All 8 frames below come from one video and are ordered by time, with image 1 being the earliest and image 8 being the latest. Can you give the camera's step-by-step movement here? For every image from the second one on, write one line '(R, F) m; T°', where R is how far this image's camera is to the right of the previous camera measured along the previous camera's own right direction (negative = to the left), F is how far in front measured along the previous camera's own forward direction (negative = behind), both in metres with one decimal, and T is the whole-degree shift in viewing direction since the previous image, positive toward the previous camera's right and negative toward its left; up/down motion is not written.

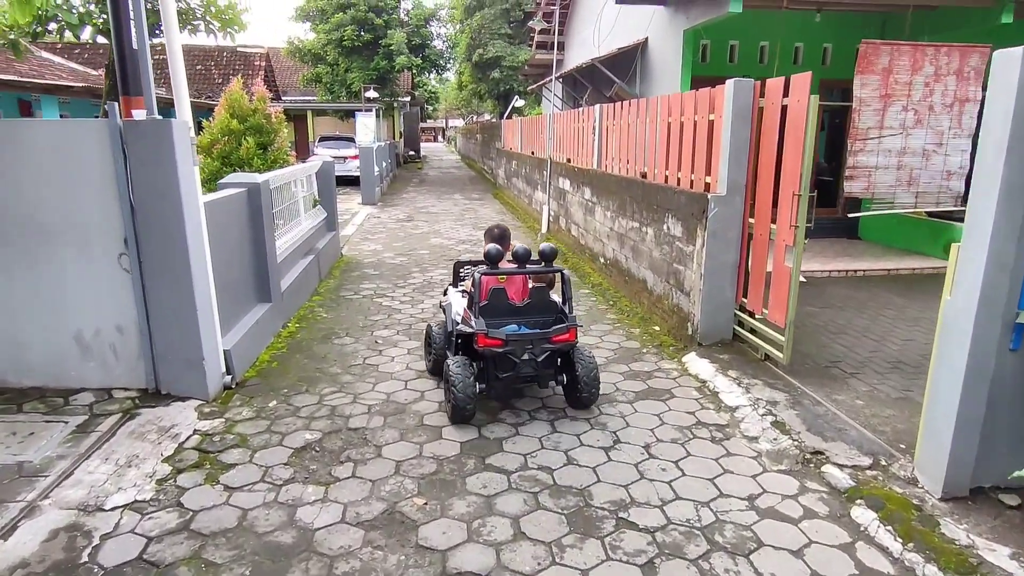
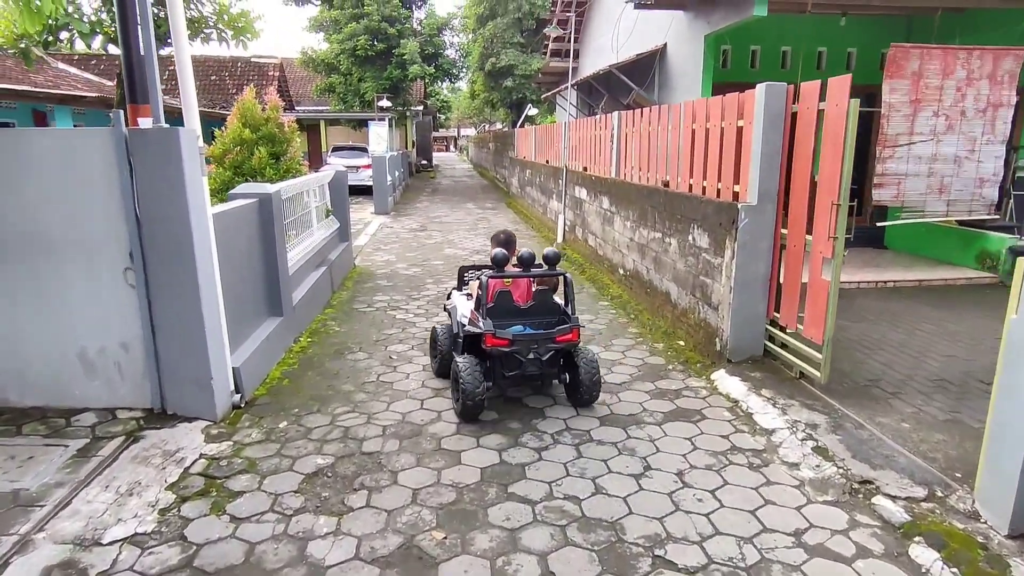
(-0.1, +0.2) m; -1°
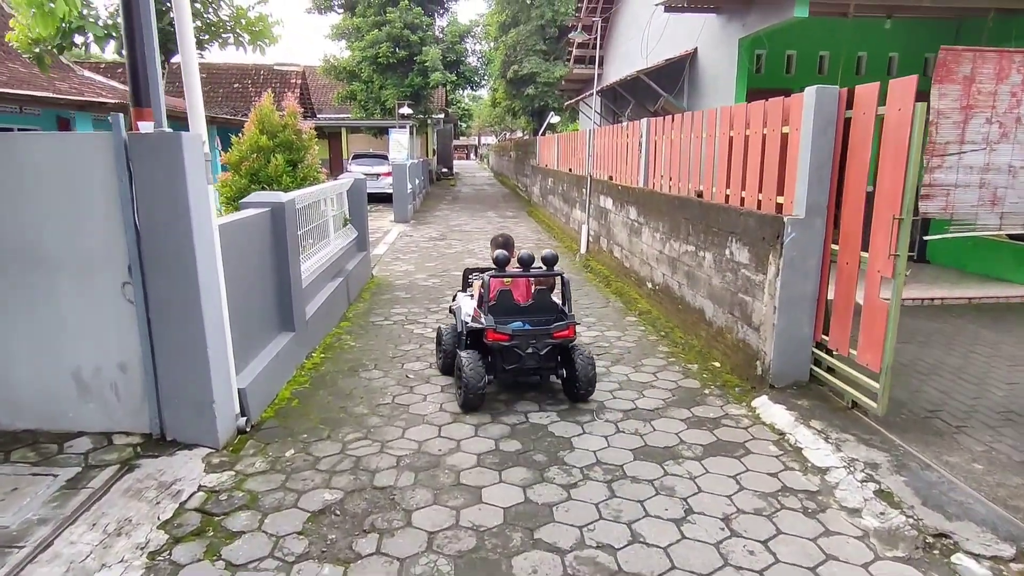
(0.0, +0.3) m; -2°
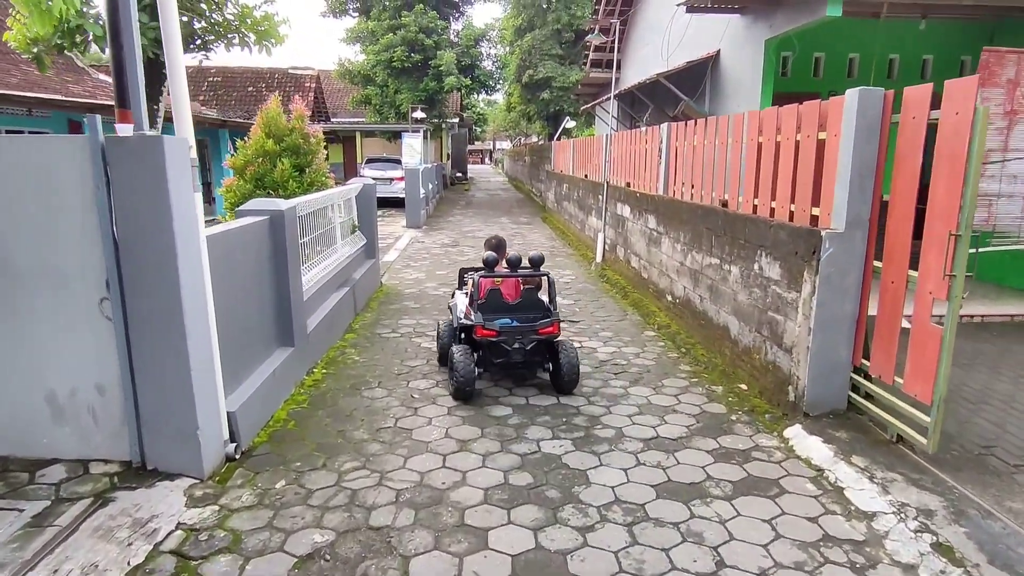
(0.0, +0.3) m; -1°
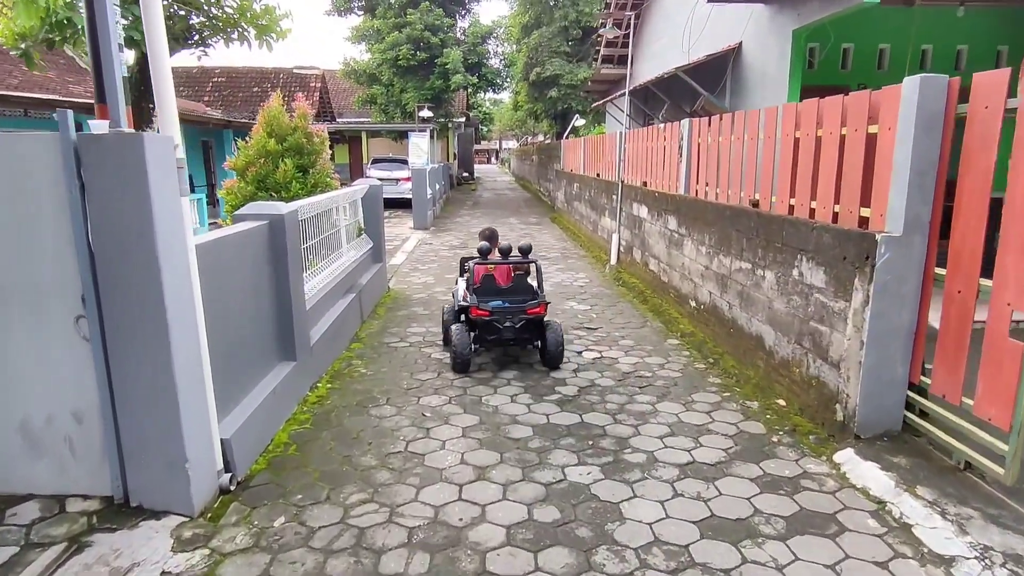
(-0.1, +0.3) m; -1°
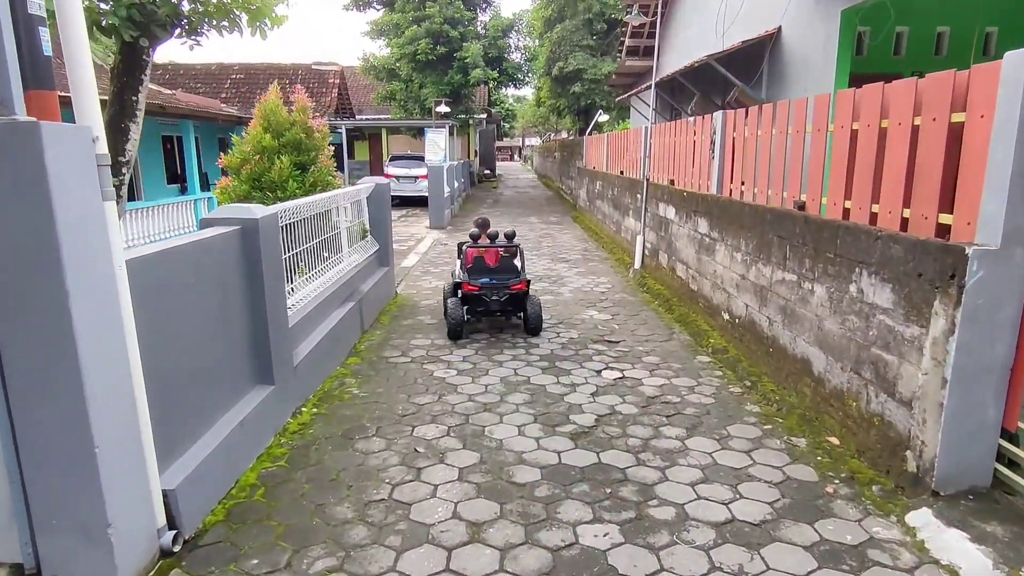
(+0.1, +0.5) m; -2°
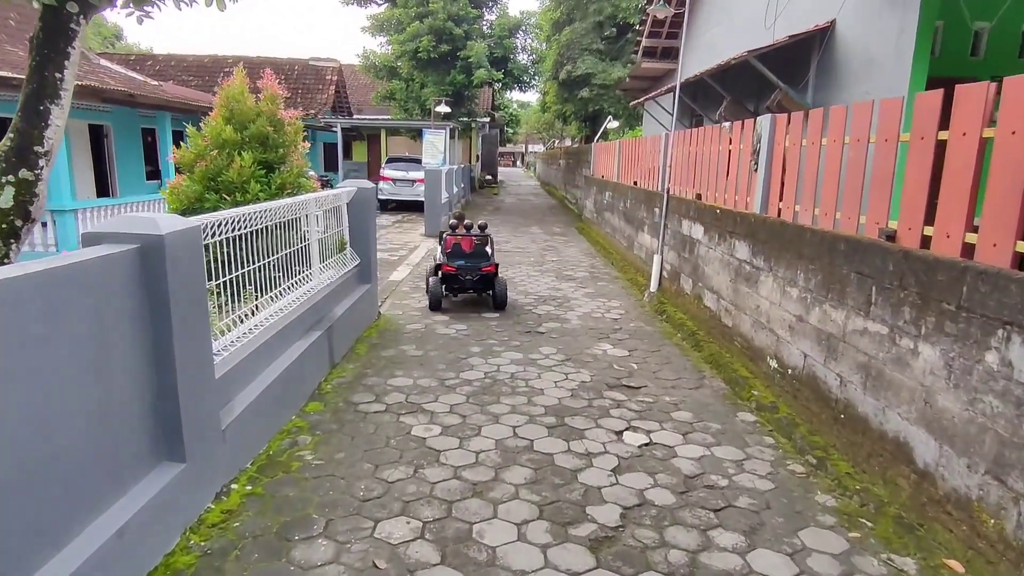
(0.0, +0.9) m; 0°
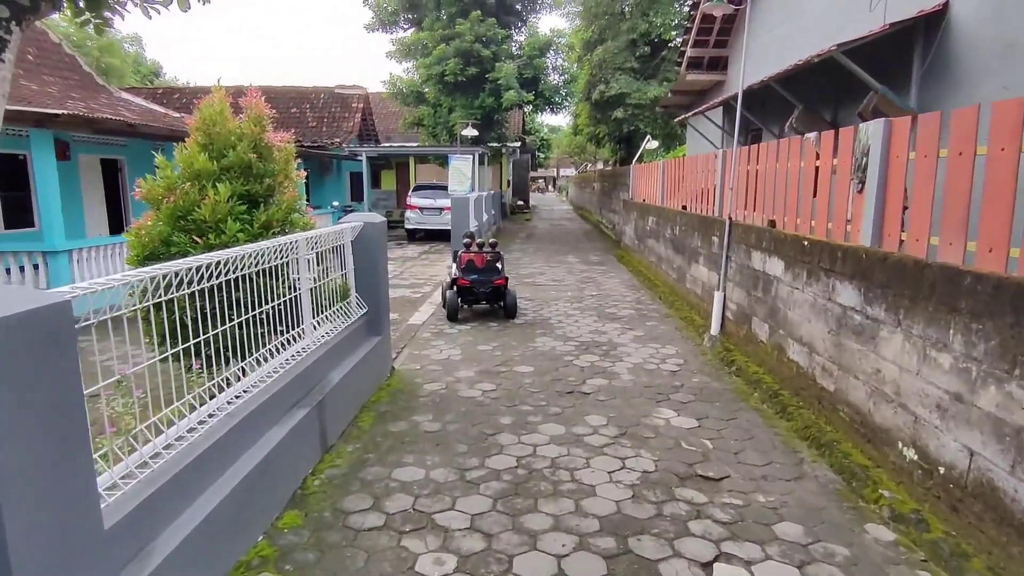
(0.0, +0.9) m; -3°
